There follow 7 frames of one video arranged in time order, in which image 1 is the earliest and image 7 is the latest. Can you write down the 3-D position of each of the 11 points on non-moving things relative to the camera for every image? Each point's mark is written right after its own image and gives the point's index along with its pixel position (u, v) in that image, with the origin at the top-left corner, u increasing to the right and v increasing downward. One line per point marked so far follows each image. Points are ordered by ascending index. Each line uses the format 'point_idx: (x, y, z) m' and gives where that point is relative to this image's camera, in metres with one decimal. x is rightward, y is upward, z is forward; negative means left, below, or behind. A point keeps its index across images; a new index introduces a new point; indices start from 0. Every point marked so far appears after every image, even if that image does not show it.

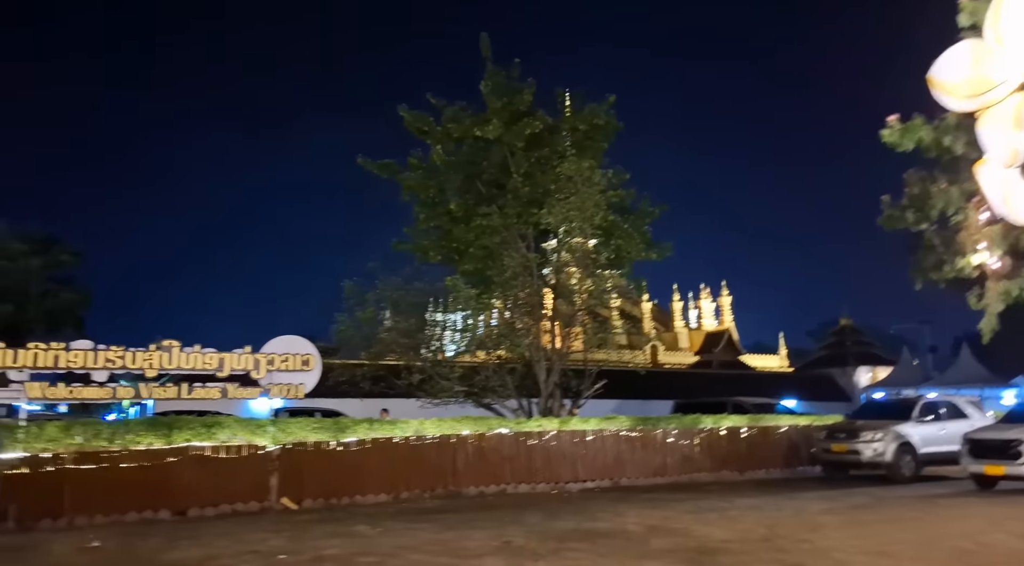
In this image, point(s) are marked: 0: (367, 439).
0: (-2.4, -2.6, +13.1) m
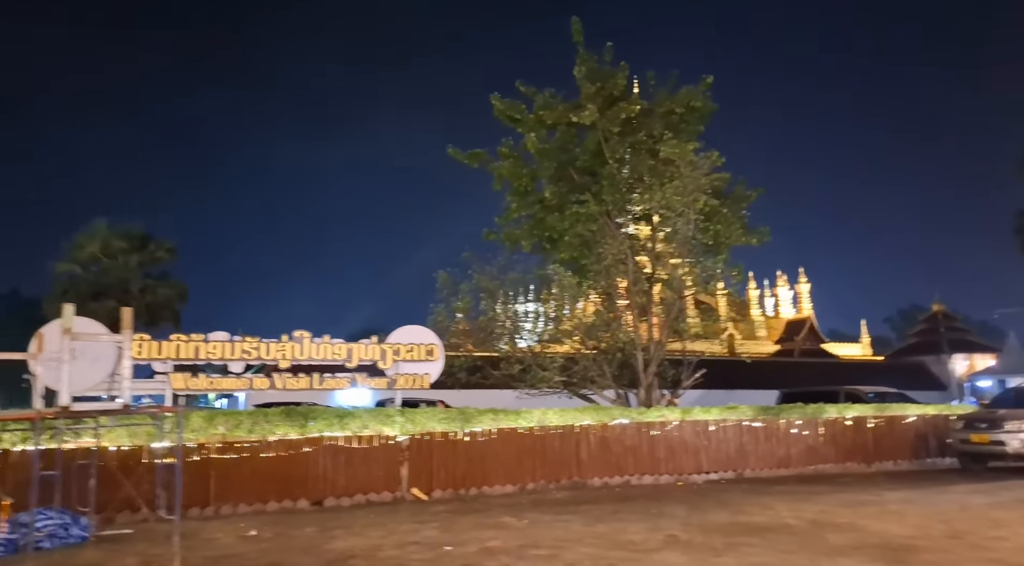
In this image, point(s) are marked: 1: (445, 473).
0: (-0.3, -2.4, +12.9) m
1: (-1.1, -3.1, +12.4) m
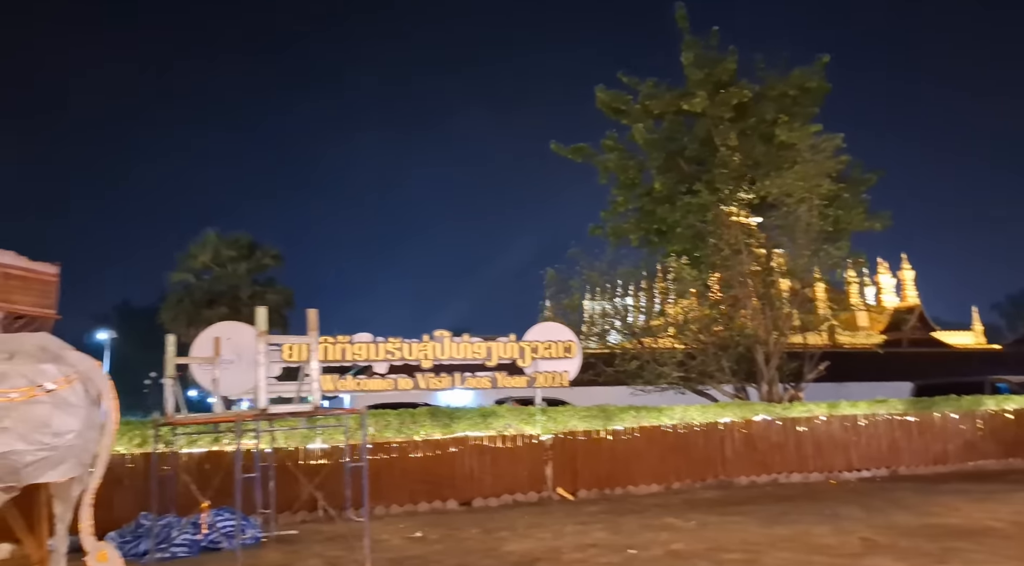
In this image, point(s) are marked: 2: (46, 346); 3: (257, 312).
0: (+2.0, -2.3, +12.6) m
1: (+1.2, -3.0, +12.1) m
2: (-3.3, -0.4, +5.4) m
3: (-2.0, -0.2, +6.4) m
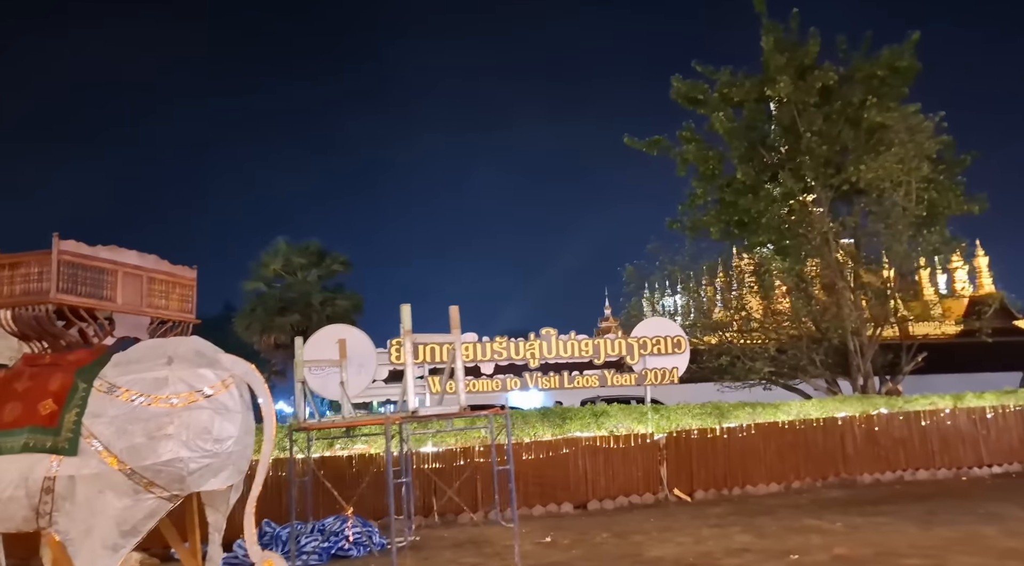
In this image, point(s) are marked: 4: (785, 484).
0: (+3.7, -2.2, +12.0) m
1: (+2.9, -2.9, +11.6) m
2: (-2.1, -0.5, +5.3) m
3: (-0.8, -0.2, +6.2) m
4: (+4.2, -3.1, +12.0) m
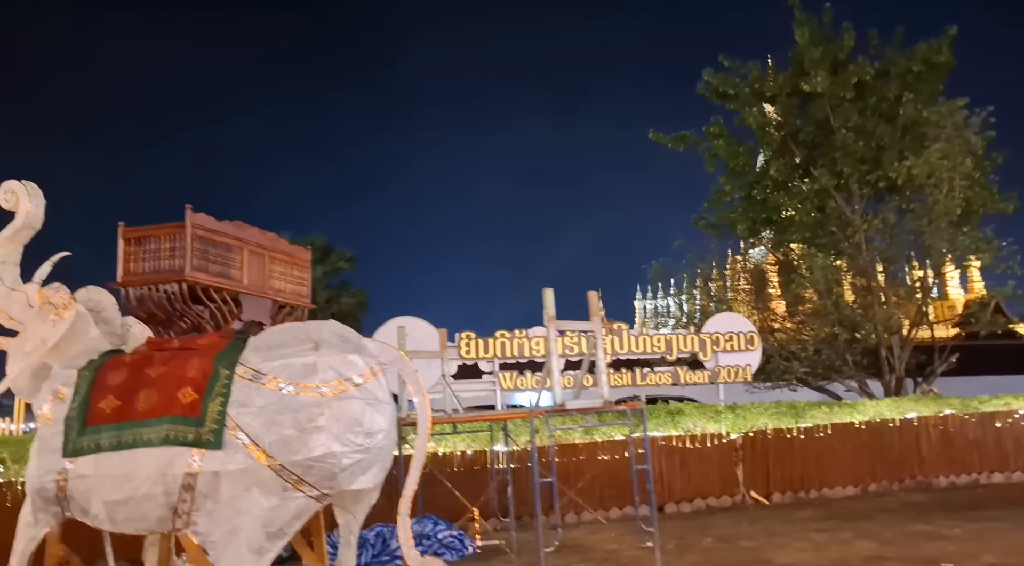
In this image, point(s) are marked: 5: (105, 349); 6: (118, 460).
0: (+4.8, -2.1, +11.6) m
1: (+3.9, -2.8, +11.2) m
2: (-1.0, -0.3, +4.8) m
3: (+0.3, -0.1, +5.7) m
4: (+5.3, -3.0, +11.6) m
5: (-2.9, -0.5, +5.5) m
6: (-2.3, -1.0, +4.5) m
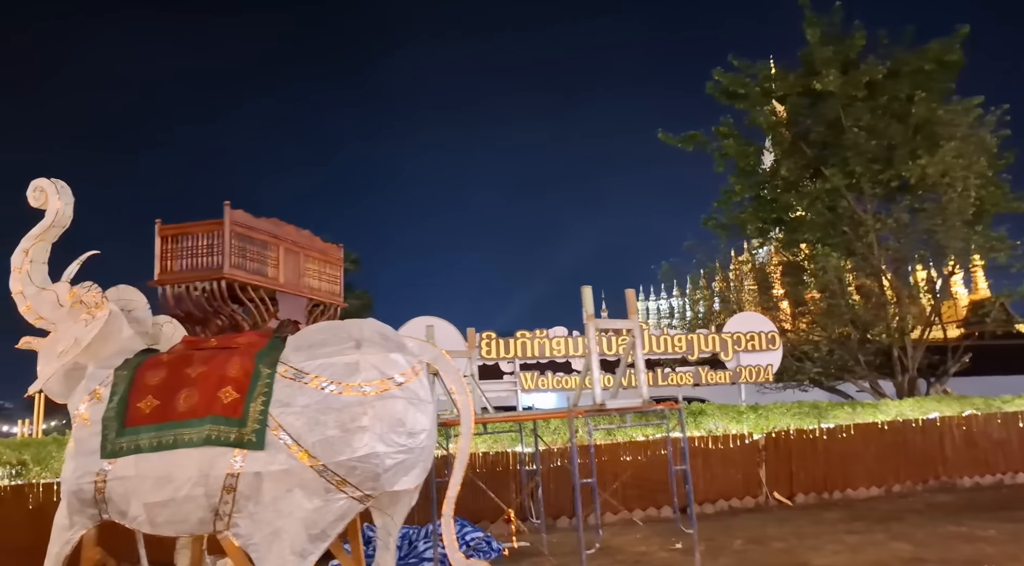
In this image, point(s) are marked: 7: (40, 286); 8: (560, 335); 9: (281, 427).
0: (+5.0, -2.1, +11.5) m
1: (+4.2, -2.8, +11.1) m
2: (-0.8, -0.3, +4.7) m
3: (+0.5, -0.1, +5.6) m
4: (+5.5, -3.0, +11.5) m
5: (-2.6, -0.5, +5.4) m
6: (-2.0, -1.0, +4.4) m
7: (-3.3, 0.0, +5.3) m
8: (+0.7, -0.7, +10.9) m
9: (-1.3, -0.8, +4.4) m
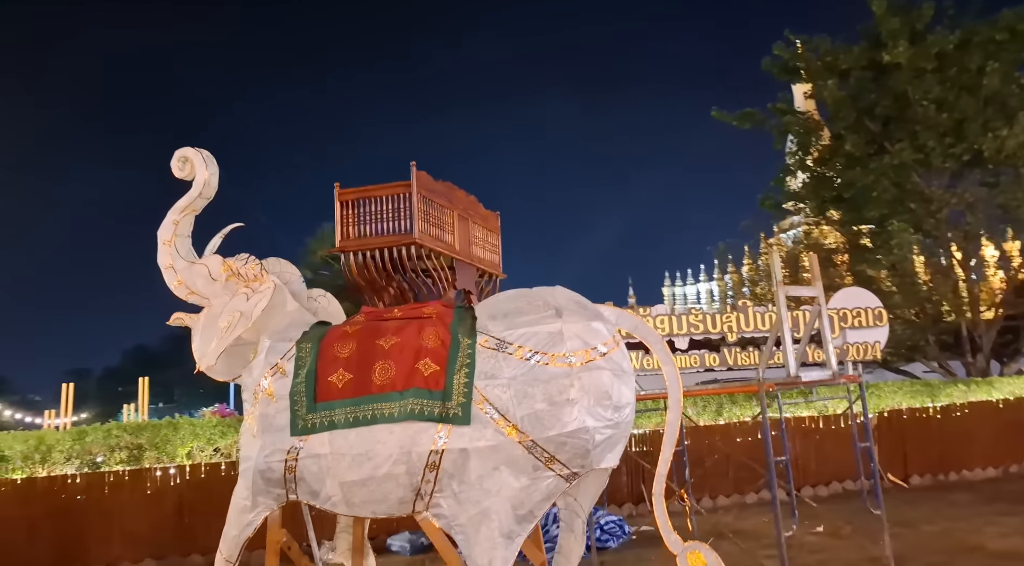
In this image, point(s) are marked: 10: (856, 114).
0: (+6.5, -1.7, +11.0) m
1: (+5.6, -2.4, +10.7) m
2: (+0.4, -0.1, +4.4) m
3: (+1.7, +0.2, +5.3) m
4: (+7.0, -2.6, +11.0) m
5: (-1.4, -0.3, +5.1) m
6: (-0.8, -0.8, +4.1) m
7: (-2.1, +0.2, +5.1) m
8: (+2.1, -0.4, +10.6) m
9: (-0.1, -0.6, +4.1) m
10: (+10.1, +4.9, +22.2) m
